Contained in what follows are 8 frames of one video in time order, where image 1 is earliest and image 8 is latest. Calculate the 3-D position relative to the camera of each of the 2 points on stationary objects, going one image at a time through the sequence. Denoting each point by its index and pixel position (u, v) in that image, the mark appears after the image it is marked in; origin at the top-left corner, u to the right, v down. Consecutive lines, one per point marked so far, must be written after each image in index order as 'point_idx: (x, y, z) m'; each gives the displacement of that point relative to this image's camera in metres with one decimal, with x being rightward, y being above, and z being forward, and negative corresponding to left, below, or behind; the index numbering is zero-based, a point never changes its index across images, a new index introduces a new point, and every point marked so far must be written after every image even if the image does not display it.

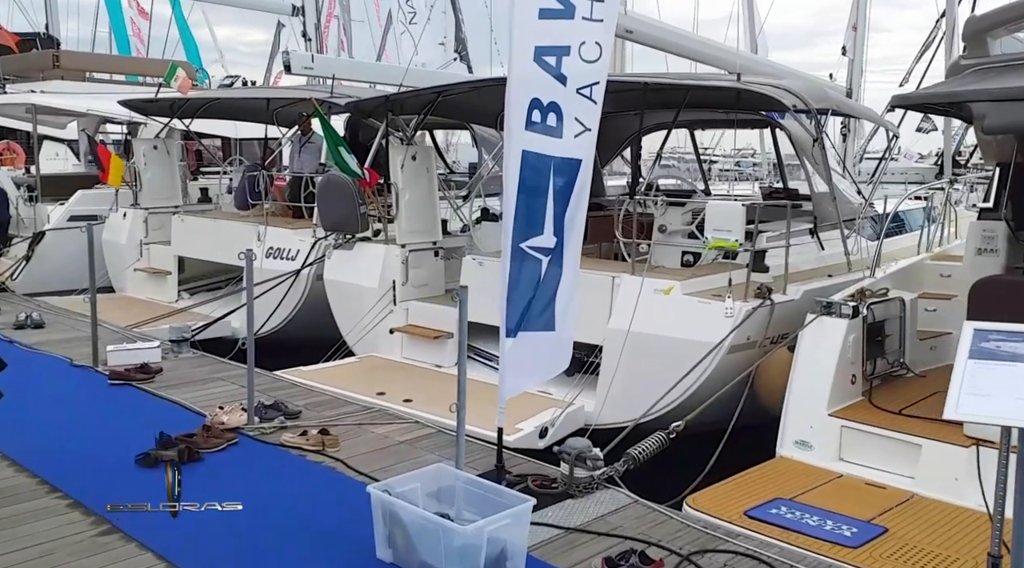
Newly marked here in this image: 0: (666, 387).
0: (+0.7, -0.5, +4.3) m
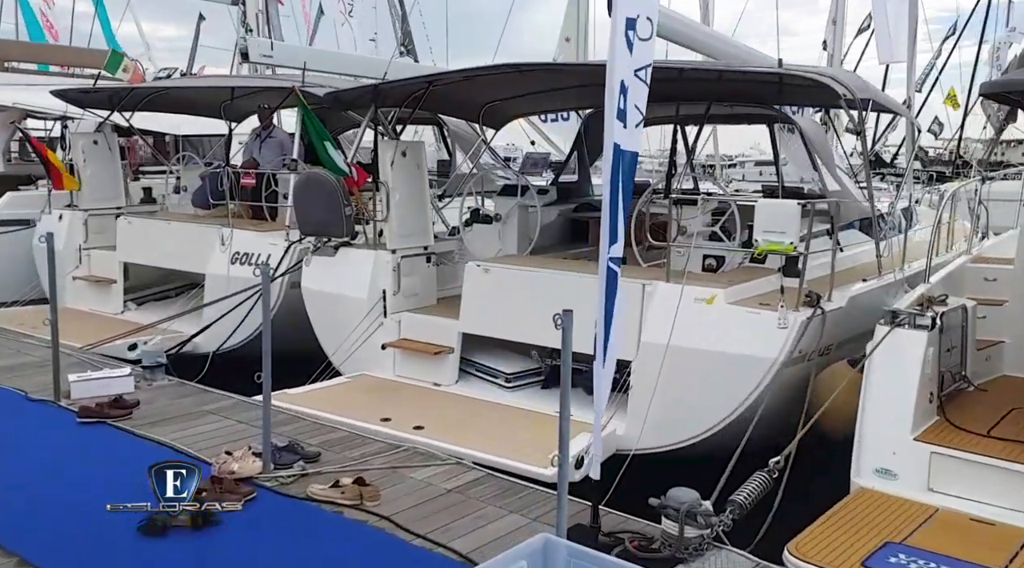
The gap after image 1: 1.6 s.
0: (+0.9, -0.5, +3.8) m
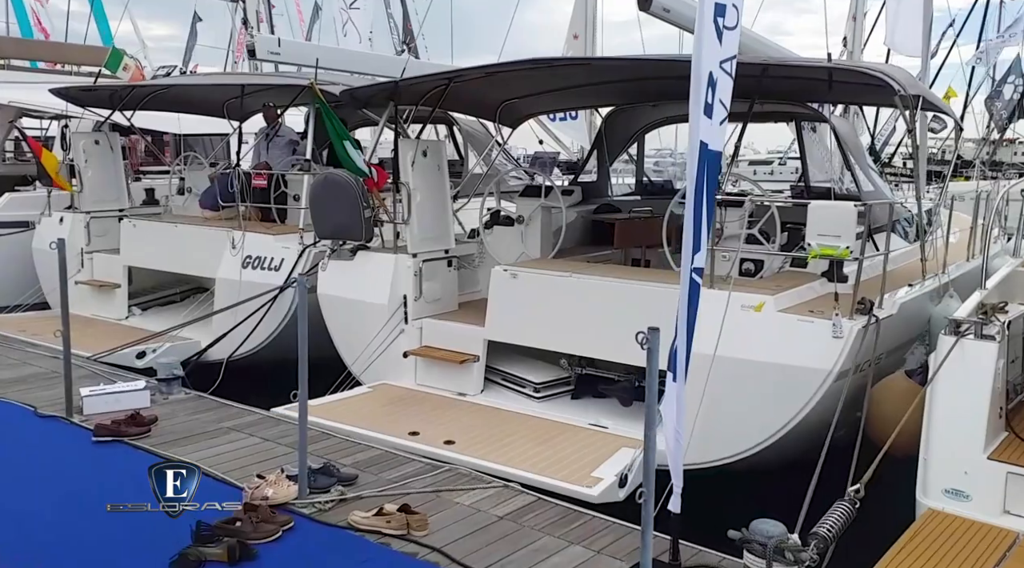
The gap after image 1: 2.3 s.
0: (+1.0, -0.5, +3.6) m
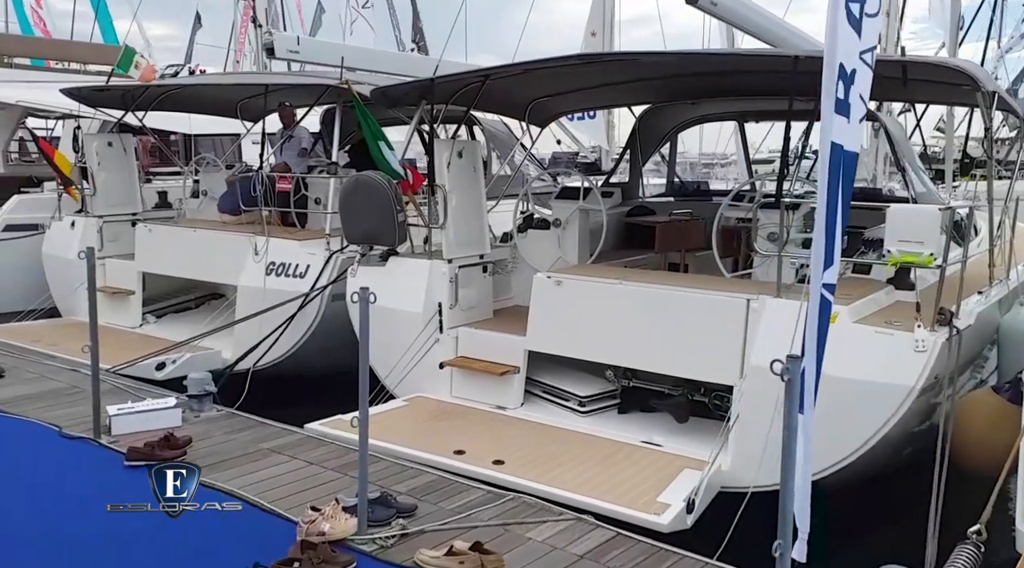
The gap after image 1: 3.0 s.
0: (+1.2, -0.6, +3.4) m
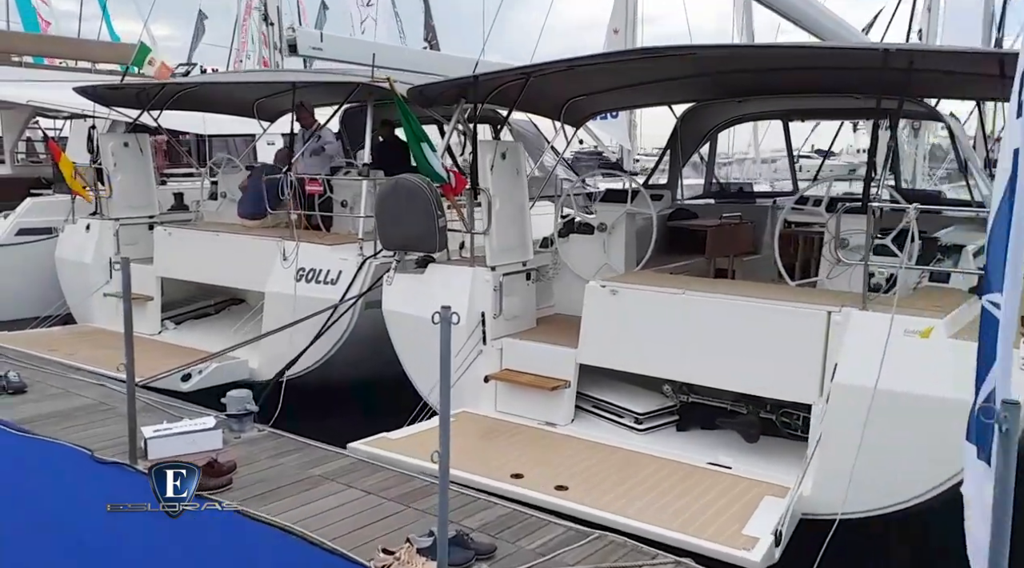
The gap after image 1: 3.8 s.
0: (+1.5, -0.6, +3.1) m
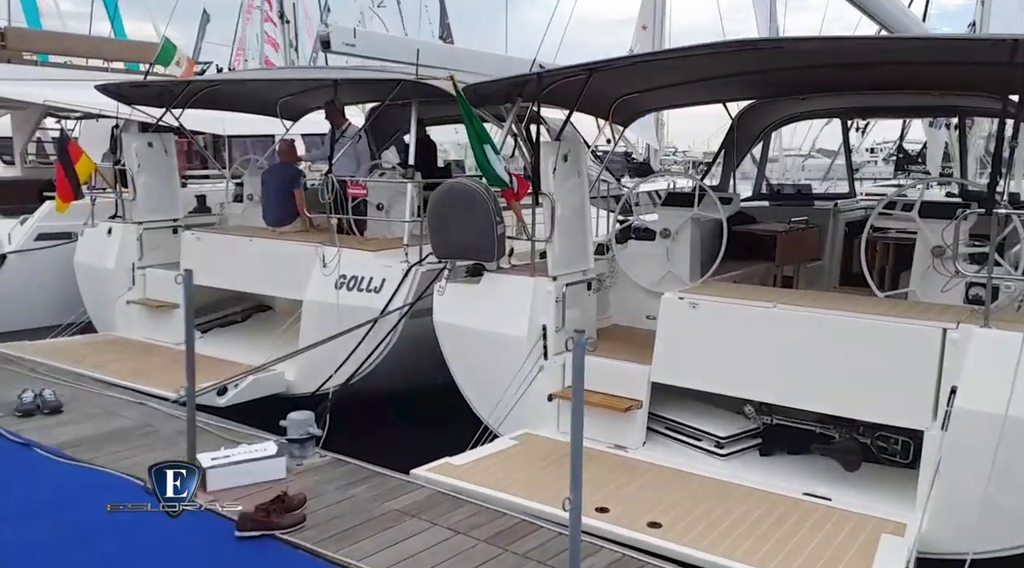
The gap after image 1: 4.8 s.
0: (+1.8, -0.7, +2.8) m
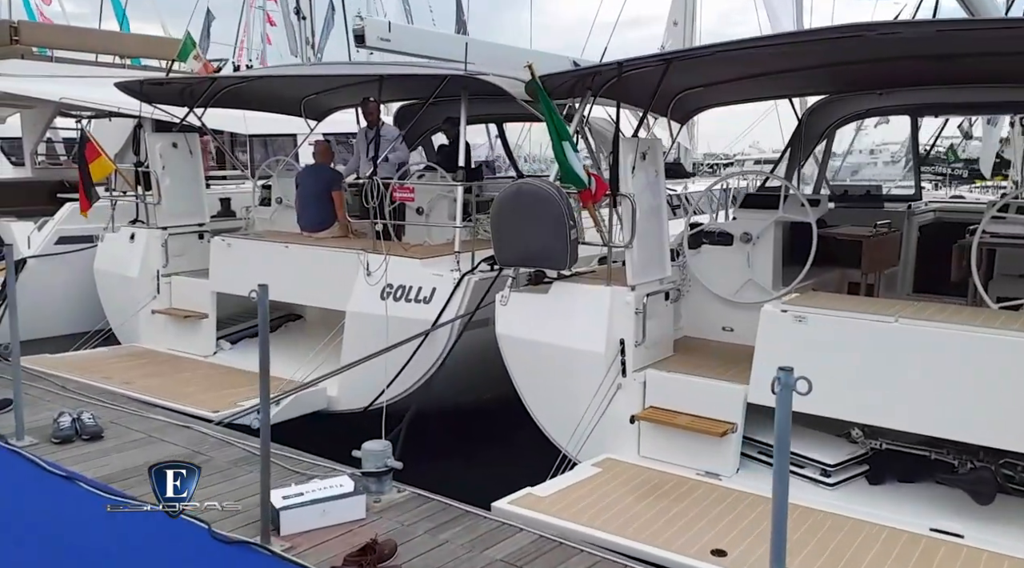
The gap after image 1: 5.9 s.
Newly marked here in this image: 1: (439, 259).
0: (+2.1, -0.7, +2.5) m
1: (-0.4, +0.1, +4.8) m
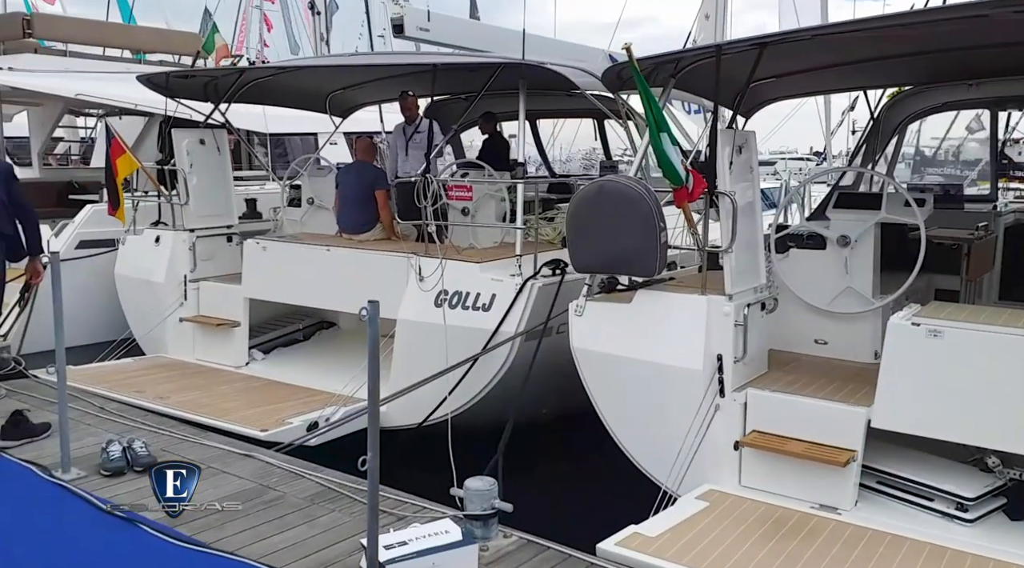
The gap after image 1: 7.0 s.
0: (+2.4, -0.7, +2.1) m
1: (0.0, +0.1, +4.4) m
